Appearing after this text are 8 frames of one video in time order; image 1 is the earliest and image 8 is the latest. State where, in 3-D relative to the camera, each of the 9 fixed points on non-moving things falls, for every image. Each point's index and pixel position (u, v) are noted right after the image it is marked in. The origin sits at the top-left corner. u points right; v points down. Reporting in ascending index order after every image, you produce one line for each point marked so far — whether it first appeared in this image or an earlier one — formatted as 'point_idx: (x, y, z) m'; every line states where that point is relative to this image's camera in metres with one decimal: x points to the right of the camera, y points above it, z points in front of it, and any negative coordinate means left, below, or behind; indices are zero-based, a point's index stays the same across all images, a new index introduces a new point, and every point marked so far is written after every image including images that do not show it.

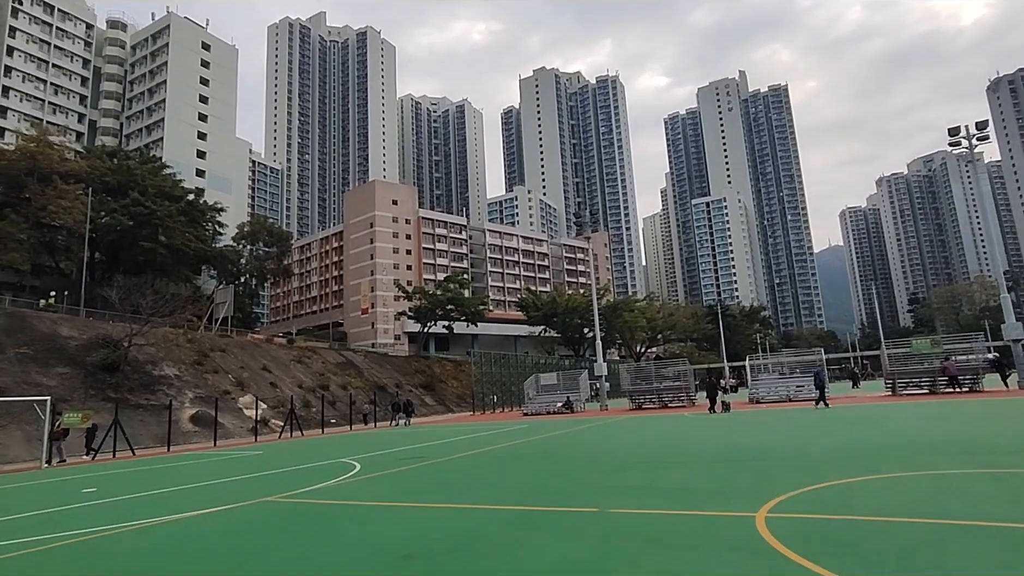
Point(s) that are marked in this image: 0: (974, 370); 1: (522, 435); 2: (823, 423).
0: (+15.0, -2.7, +18.7) m
1: (+0.3, -4.3, +16.3) m
2: (+7.3, -3.3, +14.3) m
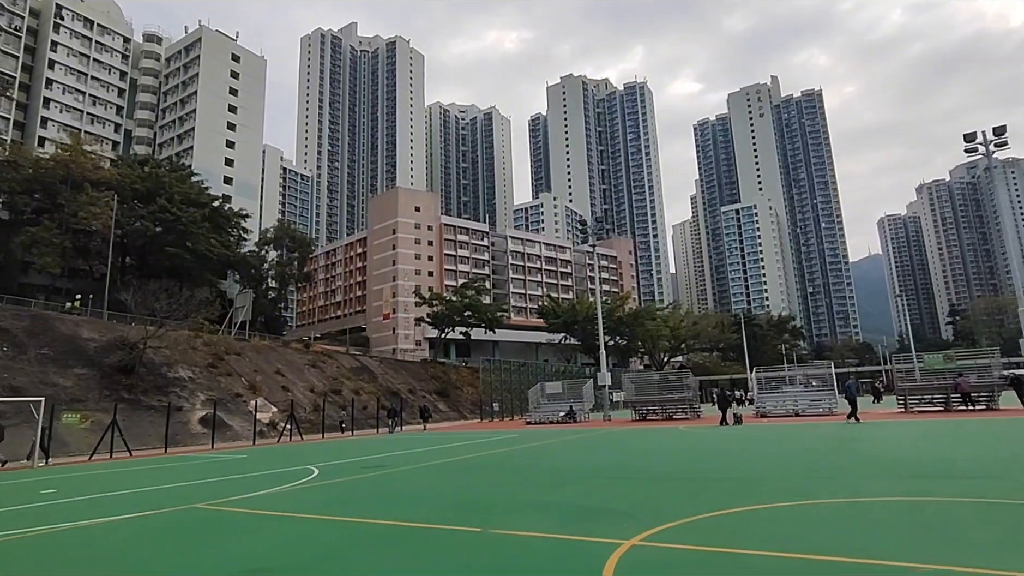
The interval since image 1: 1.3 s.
0: (+14.8, -3.1, +17.8) m
1: (0.0, -4.5, +16.1) m
2: (+6.9, -3.6, +13.8) m
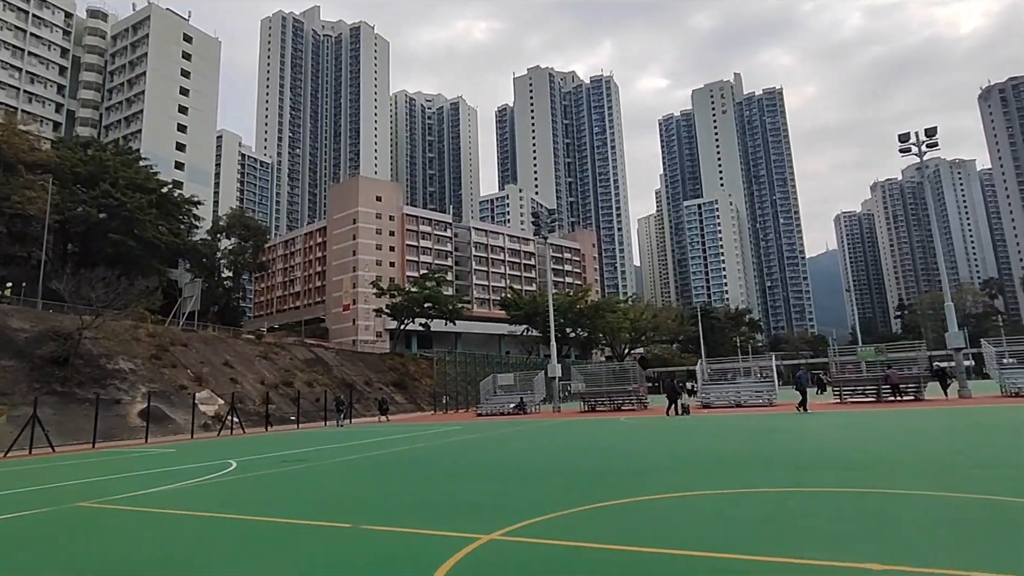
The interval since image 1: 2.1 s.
0: (+13.1, -2.9, +18.5) m
1: (-1.6, -4.3, +16.1) m
2: (+5.4, -3.5, +14.1) m
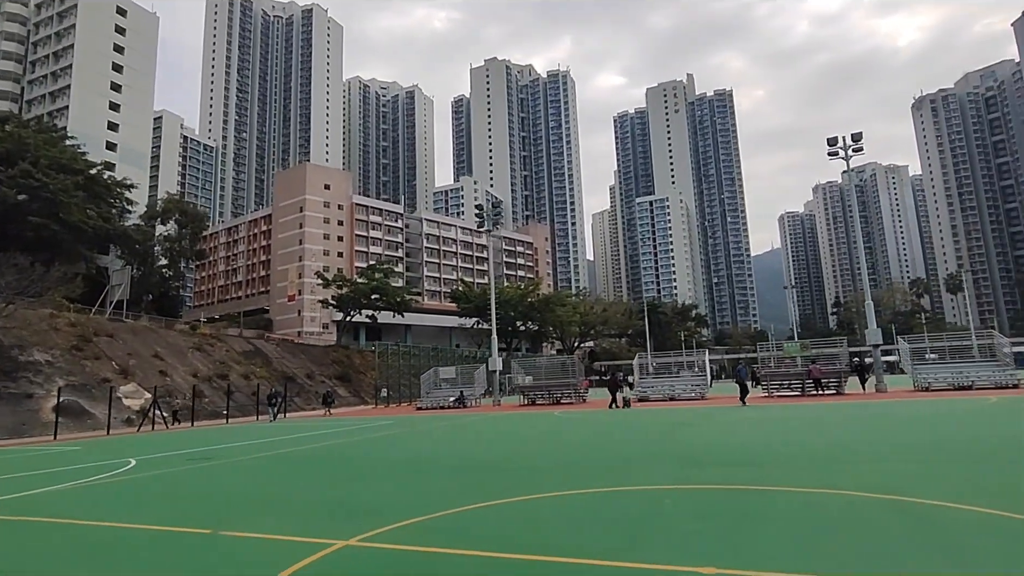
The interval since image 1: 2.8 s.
0: (+11.0, -2.9, +19.4) m
1: (-3.5, -4.1, +15.8) m
2: (+3.6, -3.4, +14.4) m
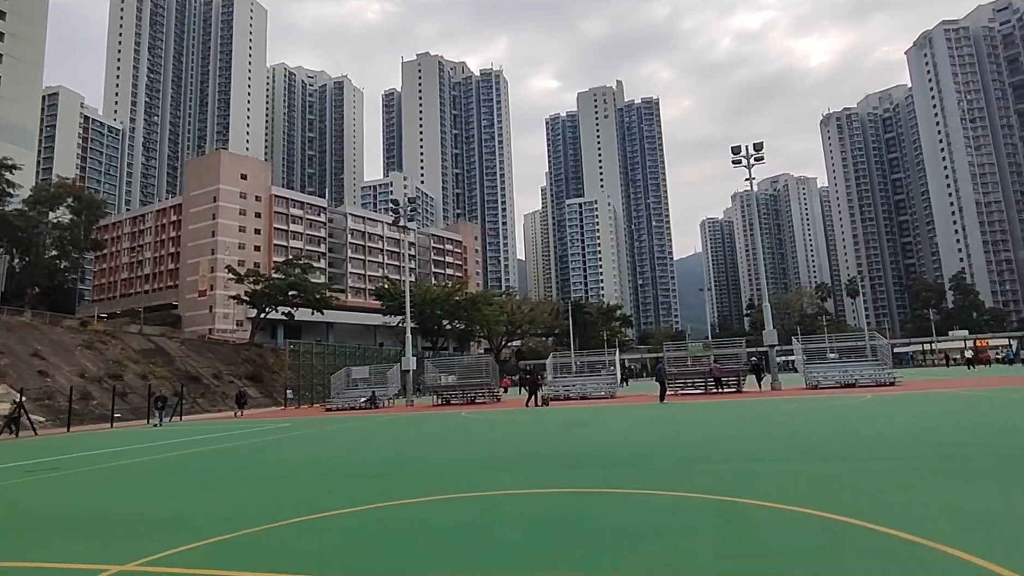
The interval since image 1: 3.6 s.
0: (+7.9, -3.0, +20.2) m
1: (-6.0, -3.9, +14.9) m
2: (+1.2, -3.3, +14.4) m
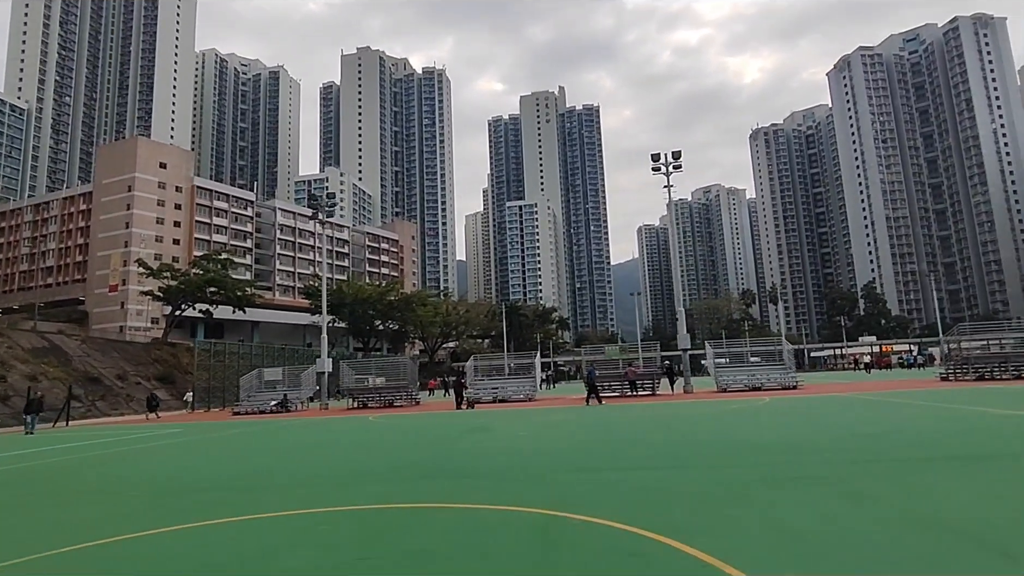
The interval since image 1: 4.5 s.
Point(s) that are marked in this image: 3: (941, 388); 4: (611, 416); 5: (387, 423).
0: (+5.0, -3.1, +20.5) m
1: (-8.3, -3.8, +13.9) m
2: (-1.1, -3.4, +14.1) m
3: (+12.3, -2.9, +16.7) m
4: (+2.7, -3.2, +14.4) m
5: (-3.4, -3.9, +16.4) m
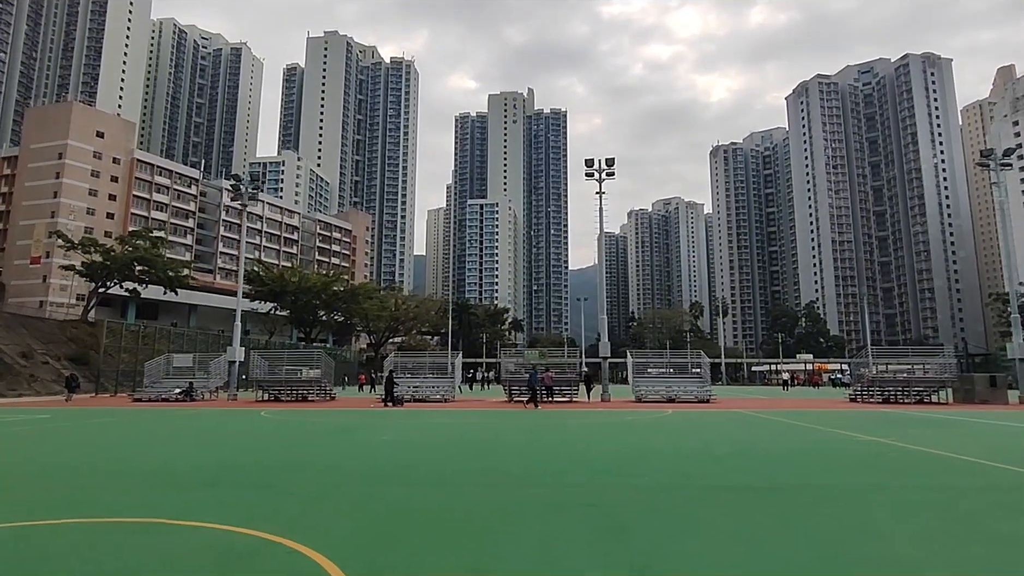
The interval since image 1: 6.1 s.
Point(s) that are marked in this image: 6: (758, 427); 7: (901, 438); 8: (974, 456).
0: (+2.1, -3.3, +20.3) m
1: (-10.8, -3.2, +12.8) m
2: (-3.5, -3.2, +13.5) m
3: (+9.7, -3.6, +17.0) m
4: (+0.2, -3.3, +14.1) m
5: (-6.0, -3.6, +15.7) m
6: (+5.0, -2.9, +11.8) m
7: (+6.3, -2.5, +9.6) m
8: (+6.7, -2.5, +8.4) m
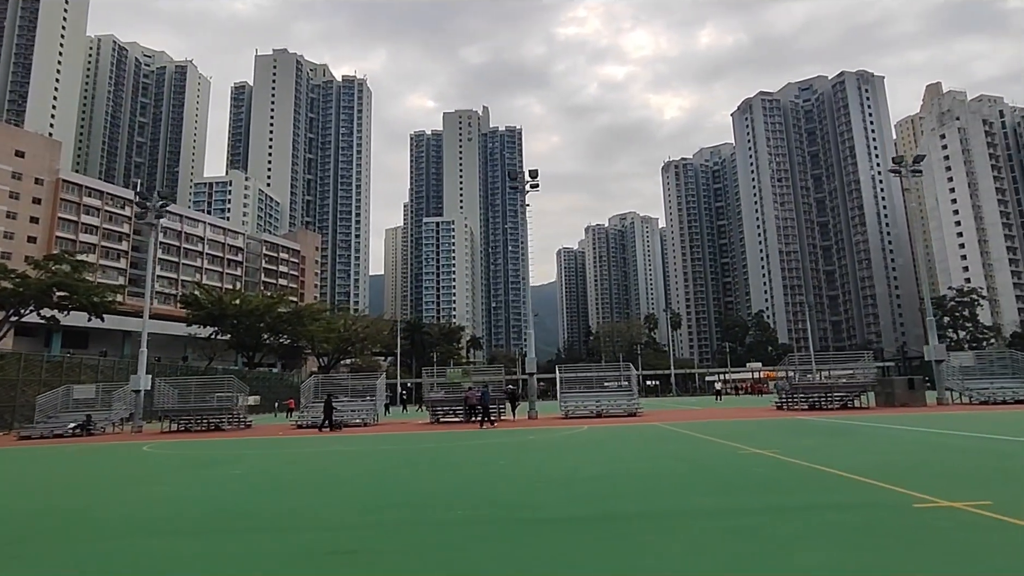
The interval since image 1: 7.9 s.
0: (-0.4, -3.8, +19.7) m
1: (-12.8, -3.8, +11.3) m
2: (-5.6, -3.6, +12.4) m
3: (+7.3, -3.8, +16.8) m
4: (-2.0, -3.7, +13.3) m
5: (-8.2, -4.1, +14.5) m
6: (+3.0, -3.1, +11.3) m
7: (+4.4, -2.6, +9.2) m
8: (+4.8, -2.5, +8.1) m
